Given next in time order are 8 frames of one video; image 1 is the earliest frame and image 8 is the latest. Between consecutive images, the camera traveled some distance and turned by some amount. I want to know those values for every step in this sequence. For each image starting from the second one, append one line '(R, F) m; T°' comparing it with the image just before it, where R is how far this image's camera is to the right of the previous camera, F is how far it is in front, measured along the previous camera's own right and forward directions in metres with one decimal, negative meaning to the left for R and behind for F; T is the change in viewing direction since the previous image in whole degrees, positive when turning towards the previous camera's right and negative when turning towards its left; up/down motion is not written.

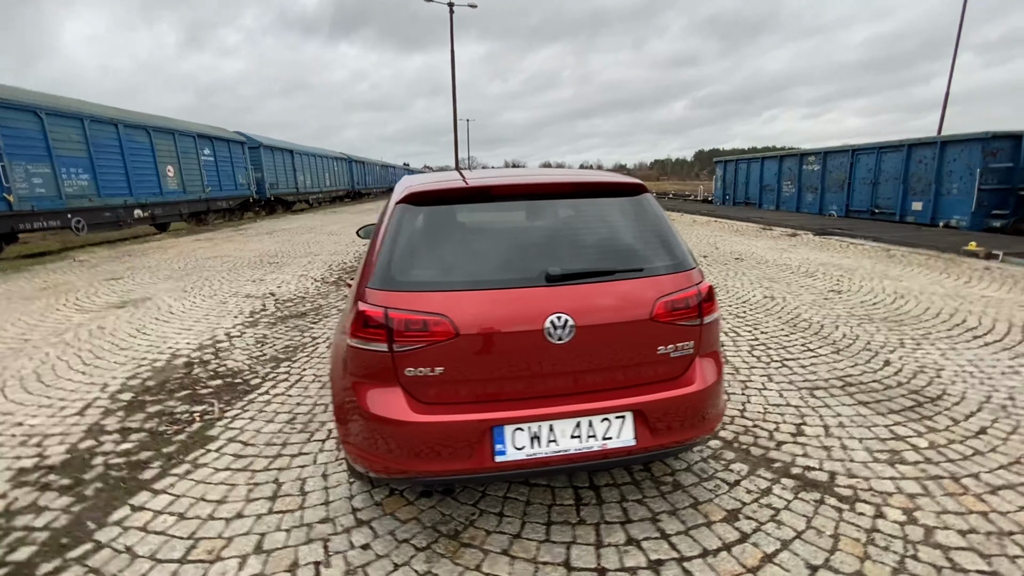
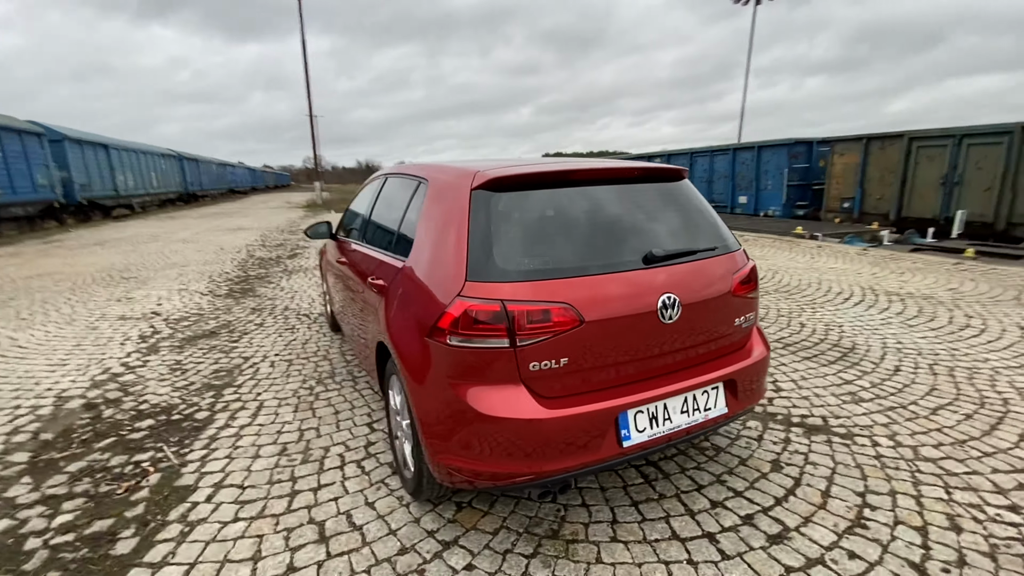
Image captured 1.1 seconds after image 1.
(-1.1, +0.2) m; +17°
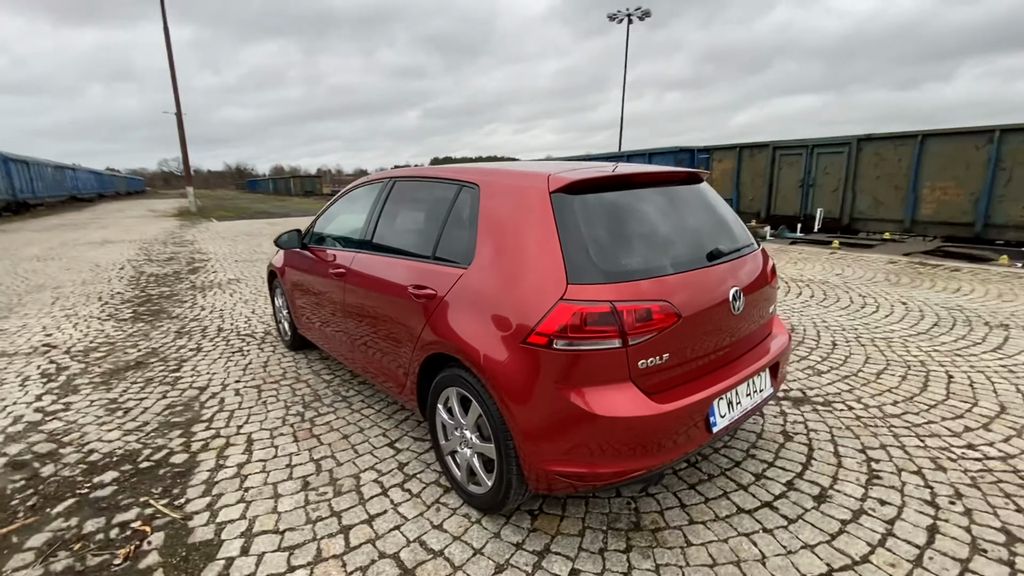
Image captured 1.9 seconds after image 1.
(-0.9, +0.1) m; +13°
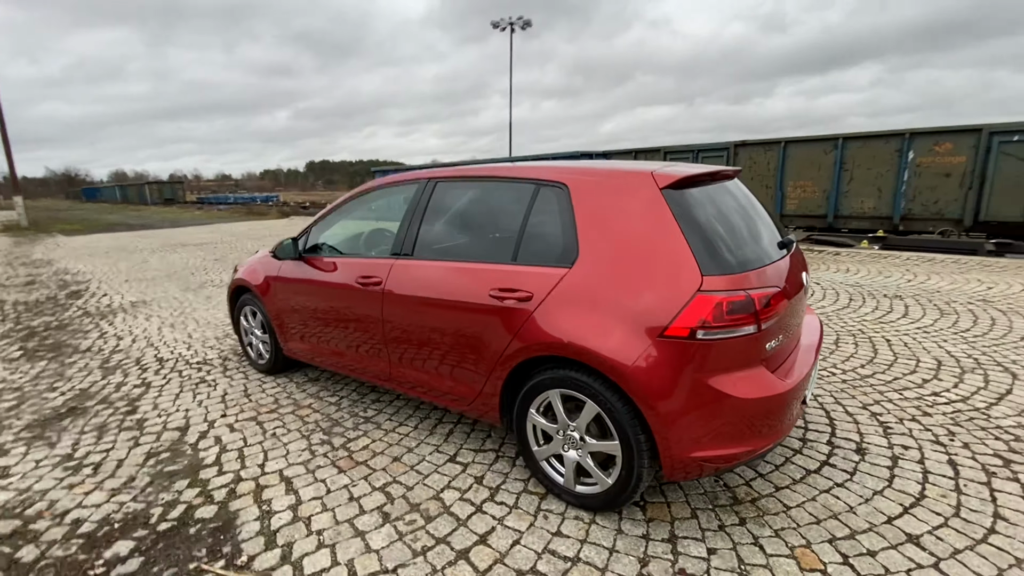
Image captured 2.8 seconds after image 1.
(-1.0, +0.2) m; +13°
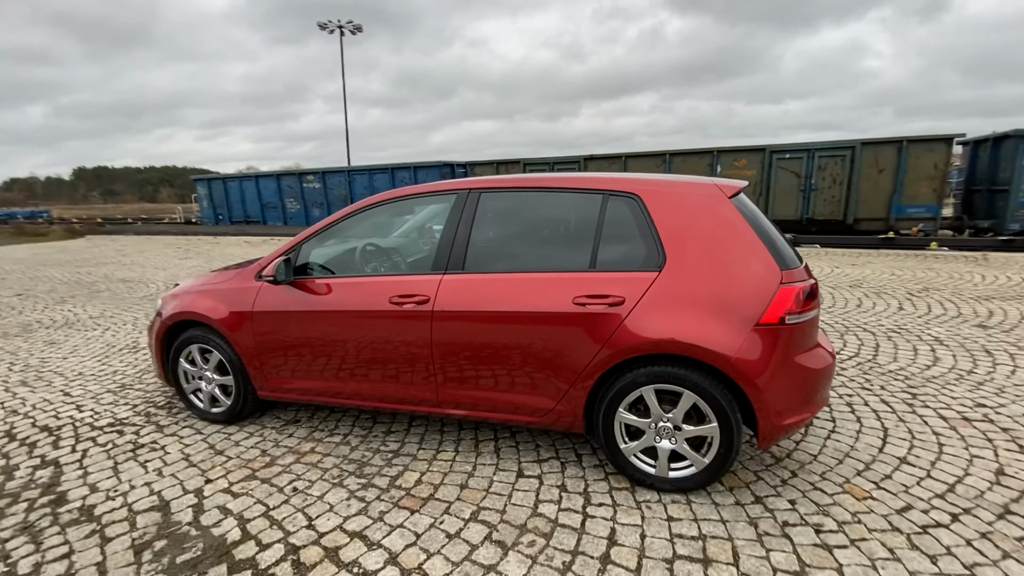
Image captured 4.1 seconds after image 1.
(-1.3, +0.2) m; +19°
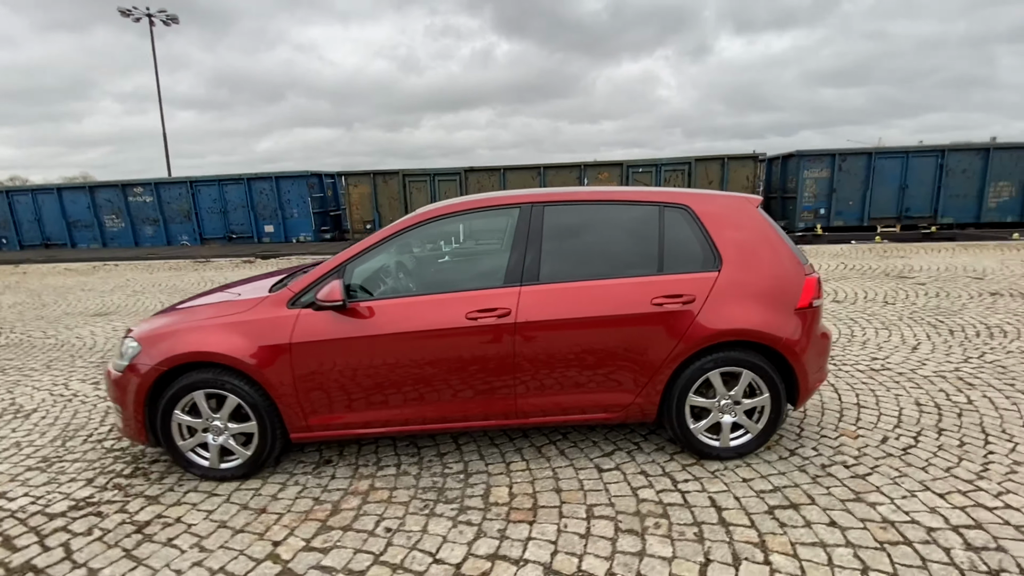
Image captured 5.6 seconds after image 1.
(-1.3, +0.1) m; +18°
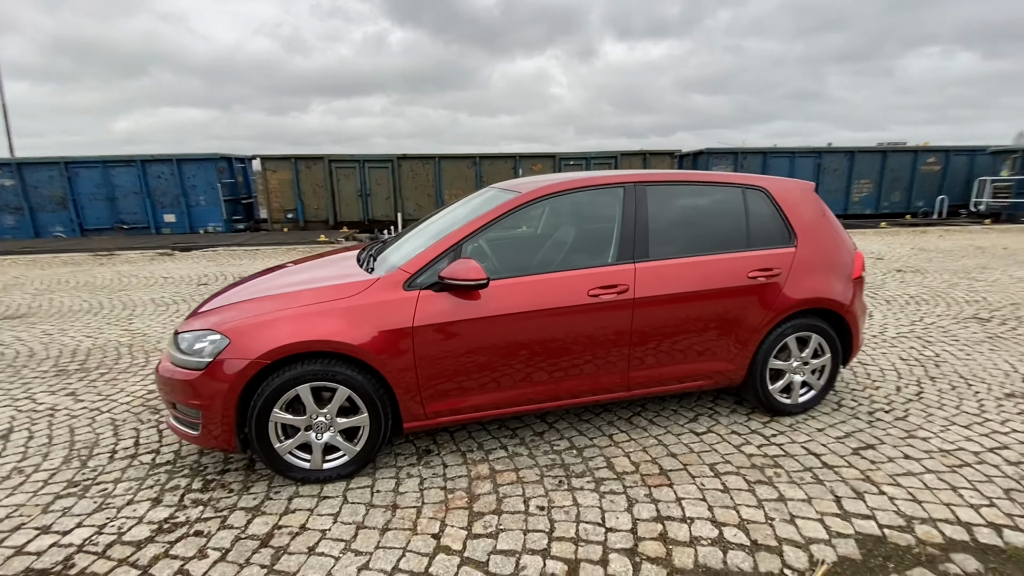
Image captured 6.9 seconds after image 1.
(-1.3, +0.1) m; +12°
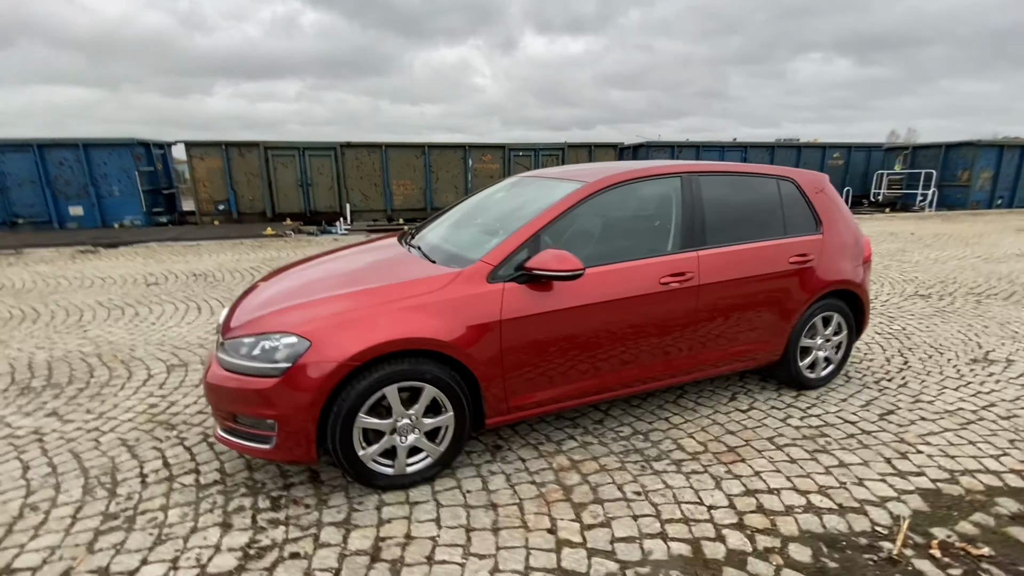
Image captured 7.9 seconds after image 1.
(-0.9, +0.1) m; +9°
